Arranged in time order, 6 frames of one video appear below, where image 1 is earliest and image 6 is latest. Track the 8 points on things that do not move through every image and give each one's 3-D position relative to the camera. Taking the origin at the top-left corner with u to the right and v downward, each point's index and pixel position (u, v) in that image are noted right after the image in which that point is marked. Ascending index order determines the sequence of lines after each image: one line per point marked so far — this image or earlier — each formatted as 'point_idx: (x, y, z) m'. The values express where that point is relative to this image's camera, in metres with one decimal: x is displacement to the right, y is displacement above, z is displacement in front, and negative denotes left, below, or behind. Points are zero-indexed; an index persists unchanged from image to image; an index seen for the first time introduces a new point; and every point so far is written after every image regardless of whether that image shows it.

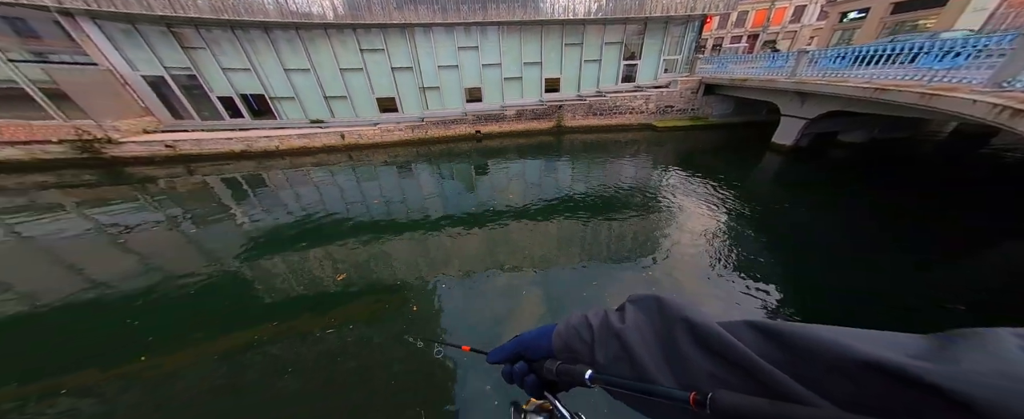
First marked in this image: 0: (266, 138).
0: (-6.4, +1.9, +7.1) m
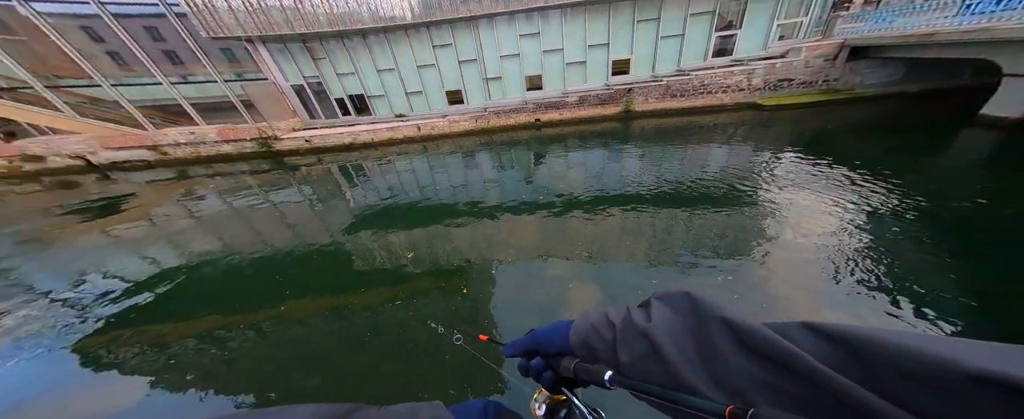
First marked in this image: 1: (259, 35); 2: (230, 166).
0: (-4.5, +2.5, +8.5) m
1: (-6.7, +4.9, +7.5) m
2: (-8.4, +1.2, +8.1) m
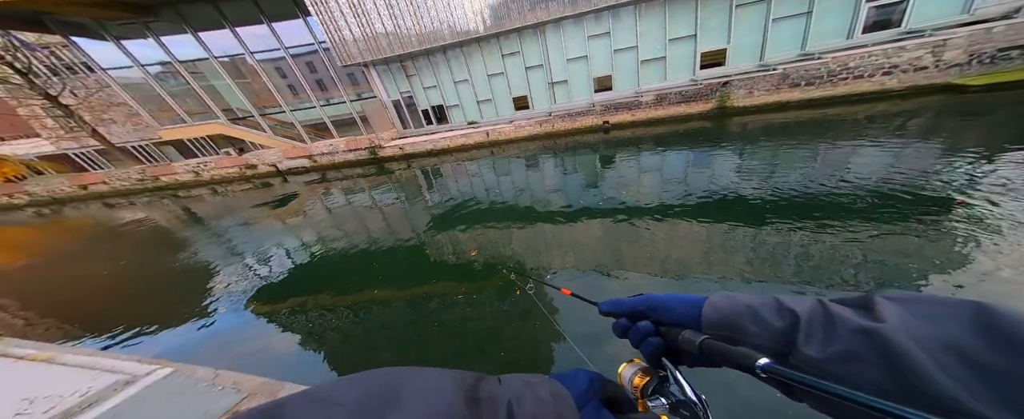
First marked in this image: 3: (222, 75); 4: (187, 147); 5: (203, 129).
0: (-2.2, +2.5, +9.3) m
1: (-4.4, +5.1, +9.0) m
2: (-6.1, +1.4, +10.1) m
3: (-10.3, +4.9, +9.9) m
4: (-13.7, +2.6, +11.3) m
5: (-12.4, +3.2, +10.8) m
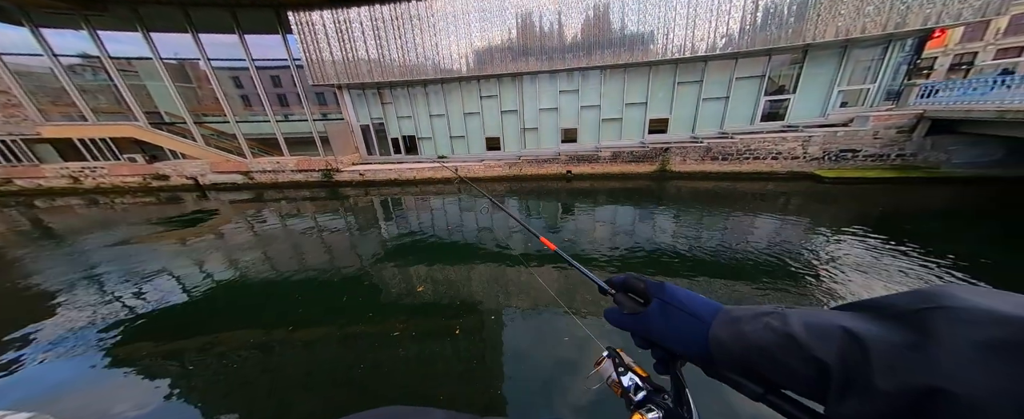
0: (-3.4, +1.4, +9.2) m
1: (-5.4, +4.2, +8.9) m
2: (-7.4, +0.6, +9.2) m
3: (-11.4, +4.3, +8.8) m
4: (-15.0, +2.1, +9.3) m
5: (-13.6, +2.7, +9.1) m
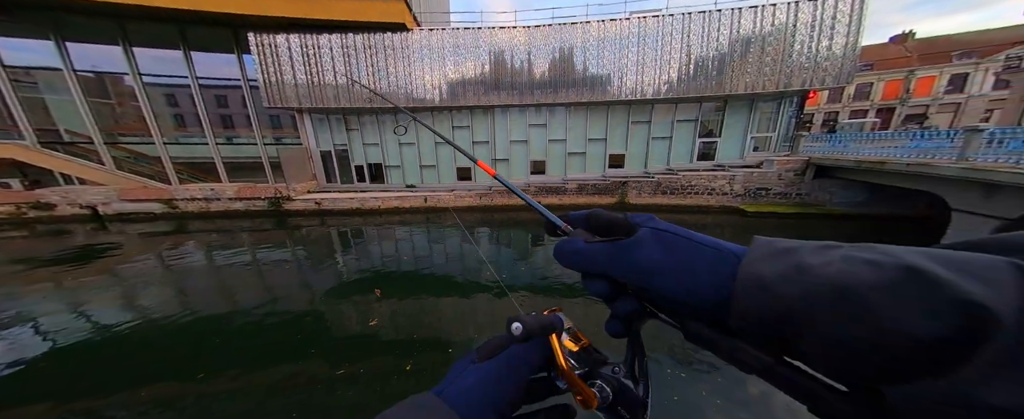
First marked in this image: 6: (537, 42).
0: (-4.5, +0.4, +8.8) m
1: (-6.5, +3.2, +8.4) m
2: (-8.5, -0.4, +8.2) m
3: (-12.4, +3.3, +7.4) m
4: (-16.0, +1.0, +7.3) m
5: (-14.6, +1.6, +7.3) m
6: (+0.7, +5.0, +8.0) m
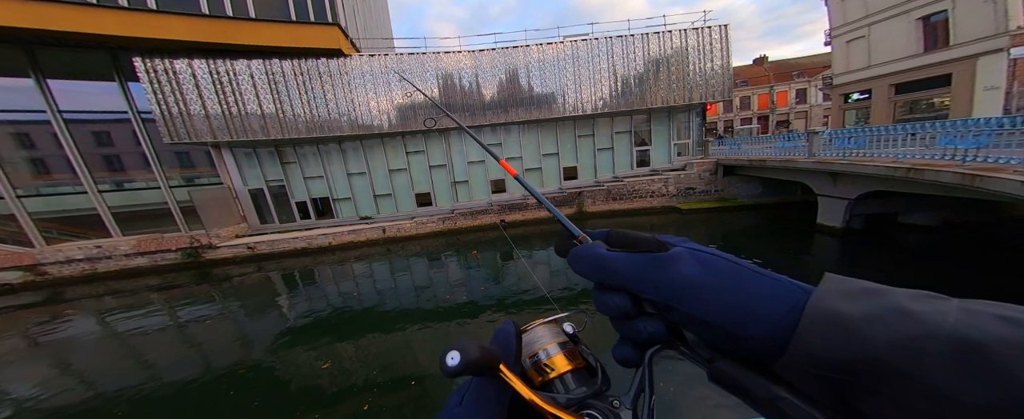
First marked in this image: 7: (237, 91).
0: (-5.7, -0.6, +8.0) m
1: (-7.9, +1.9, +7.3) m
2: (-9.4, -1.9, +6.6) m
3: (-13.5, +1.4, +5.2) m
4: (-16.7, -1.3, +4.4) m
5: (-15.5, -0.5, +4.7) m
6: (-1.0, +4.5, +8.3) m
7: (-7.5, +3.2, +7.1) m
